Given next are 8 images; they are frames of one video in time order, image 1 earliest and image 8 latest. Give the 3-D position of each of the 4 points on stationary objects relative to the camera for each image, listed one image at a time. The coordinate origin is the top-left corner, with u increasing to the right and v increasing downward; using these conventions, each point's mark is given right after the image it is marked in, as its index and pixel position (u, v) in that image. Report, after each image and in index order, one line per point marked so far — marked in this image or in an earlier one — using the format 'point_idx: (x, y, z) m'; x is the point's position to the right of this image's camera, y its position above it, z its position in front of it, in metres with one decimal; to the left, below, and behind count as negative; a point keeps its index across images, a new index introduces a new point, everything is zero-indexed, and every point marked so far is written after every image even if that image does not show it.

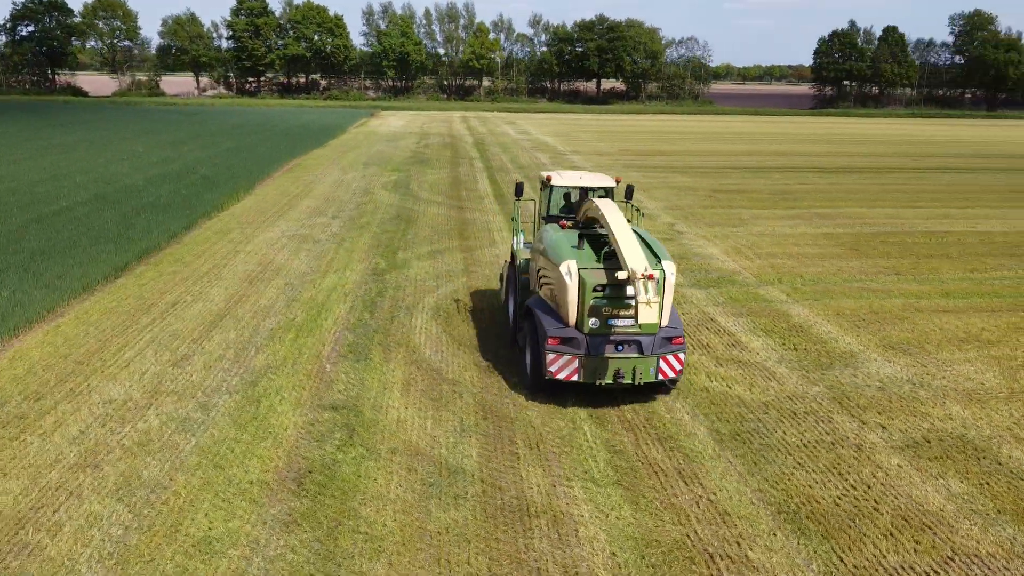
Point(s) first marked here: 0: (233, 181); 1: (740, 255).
0: (-6.1, +2.3, +17.9) m
1: (+3.5, +0.5, +12.5) m
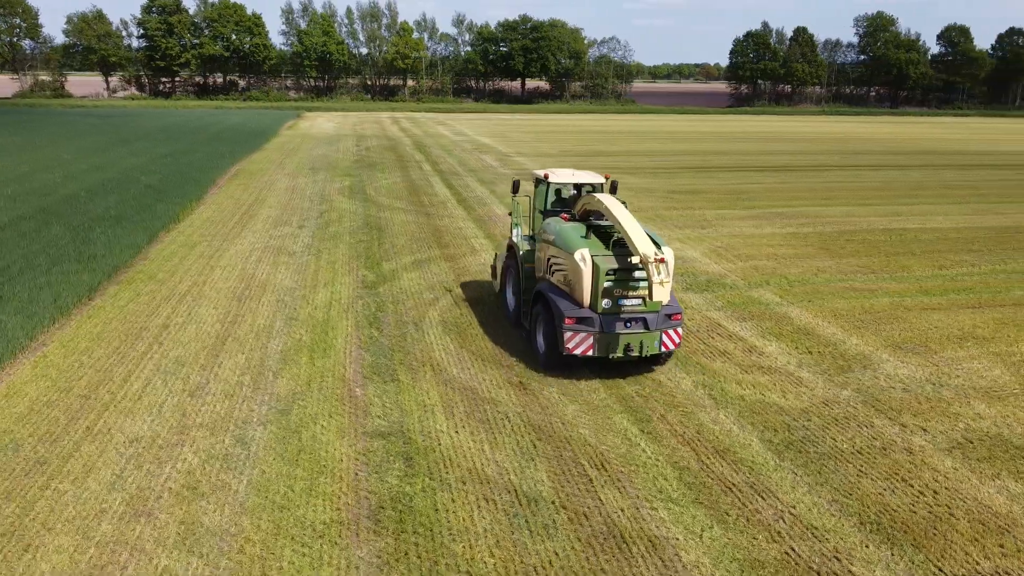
0: (-6.9, +2.1, +17.1) m
1: (+3.2, +0.5, +12.7) m
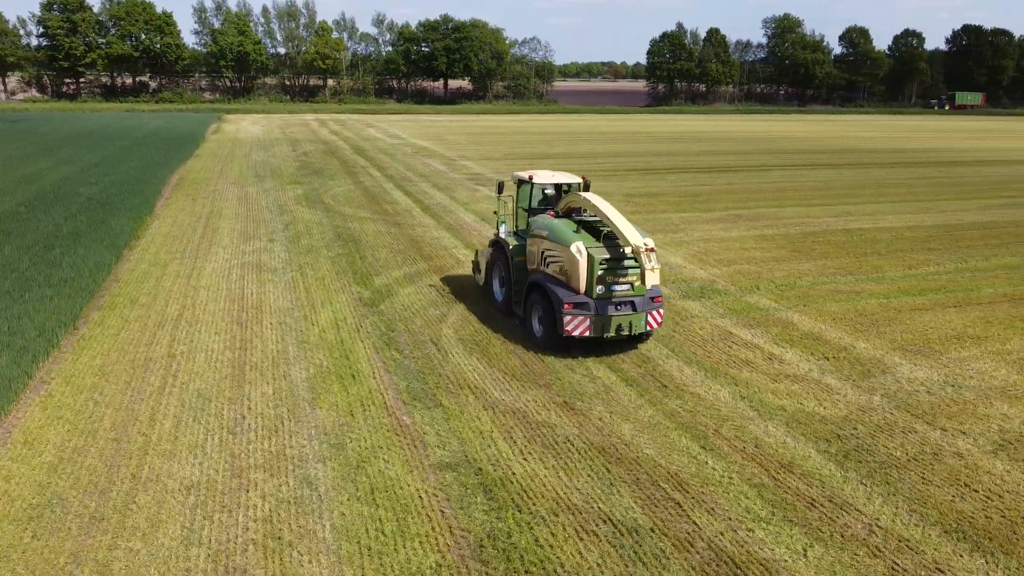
0: (-7.6, +1.7, +16.2) m
1: (+3.0, +0.4, +12.9) m
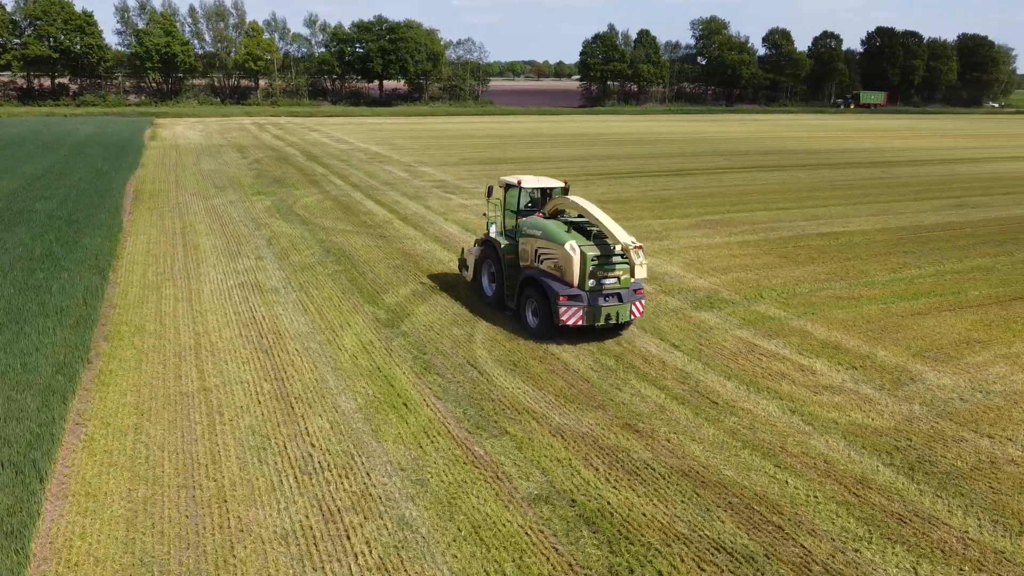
0: (-7.9, +1.3, +15.4) m
1: (+3.0, +0.3, +13.1) m
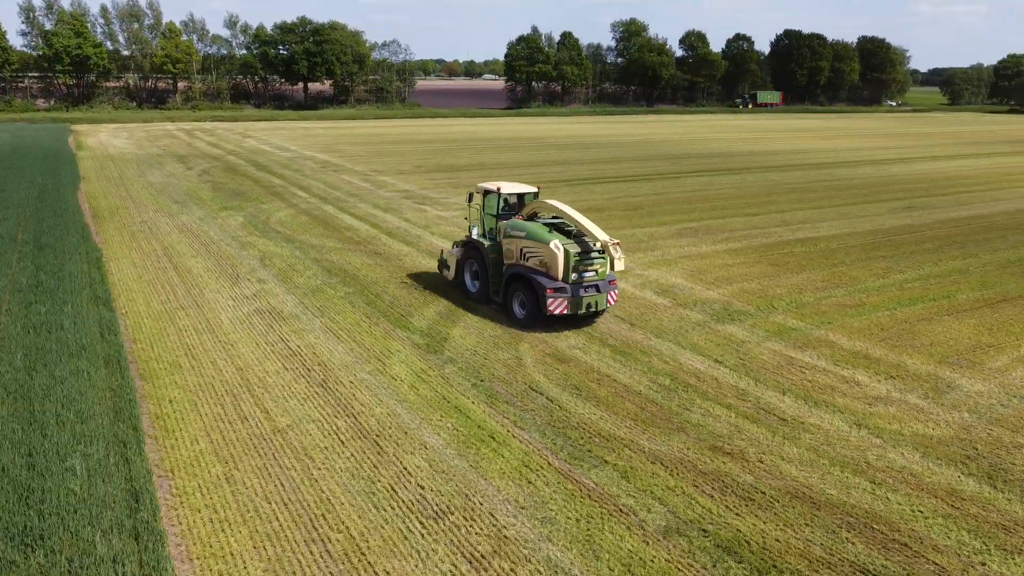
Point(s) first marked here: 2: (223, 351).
0: (-8.0, +0.8, +14.6) m
1: (+3.1, +0.1, +13.4) m
2: (-3.4, -0.7, +9.7) m
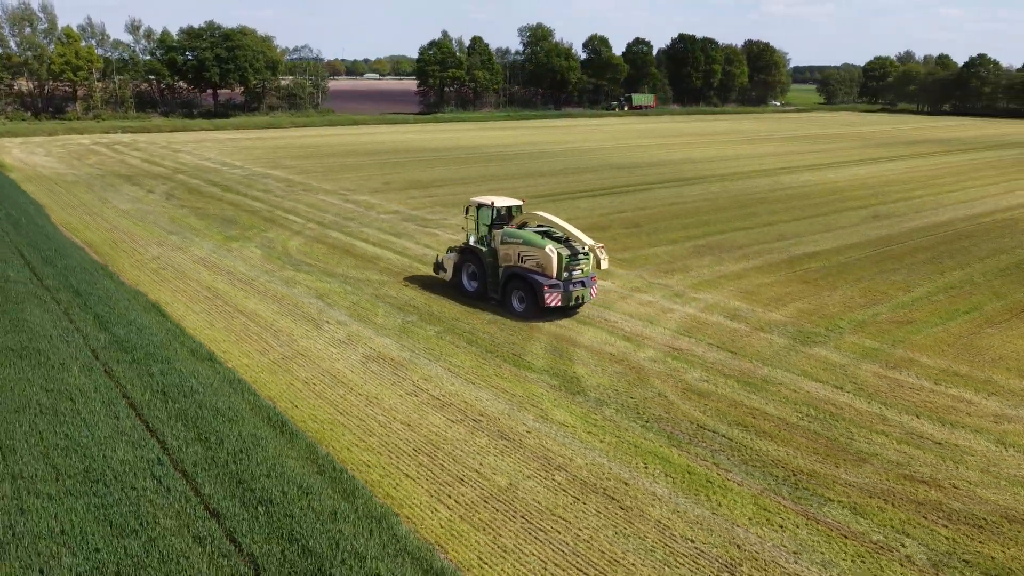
0: (-6.9, 0.0, +13.8) m
1: (+4.3, -0.2, +14.2) m
2: (-1.7, -1.4, +9.6) m
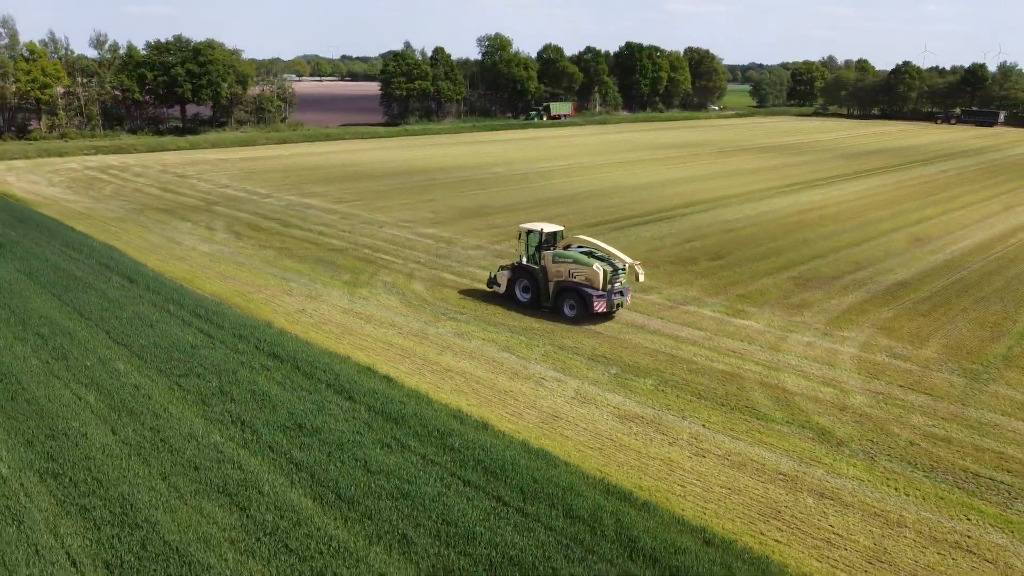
0: (-3.7, -1.1, +13.9) m
1: (+7.4, -1.0, +15.6) m
2: (+2.0, -2.3, +10.3) m
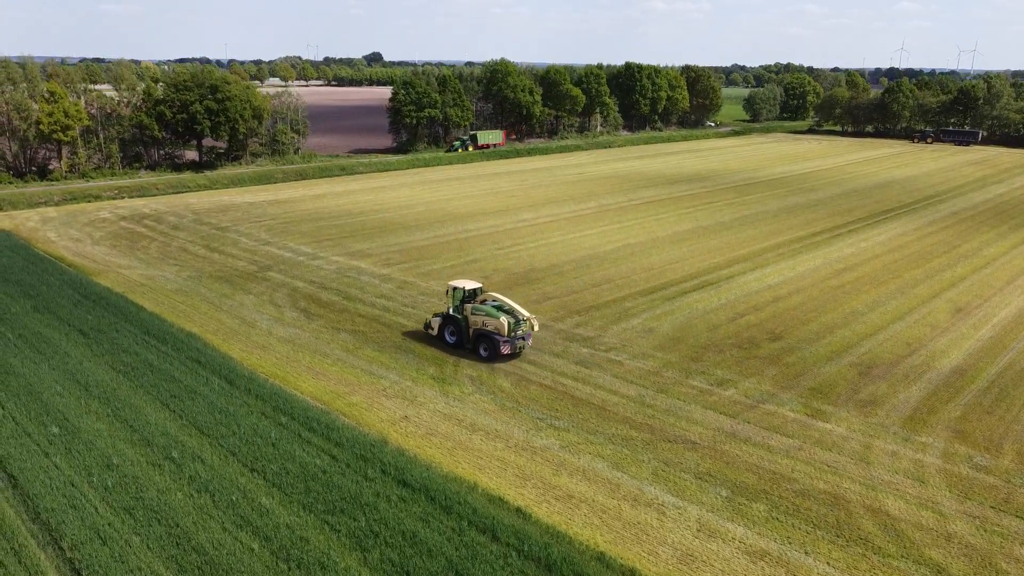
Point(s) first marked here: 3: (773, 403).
0: (-1.6, -3.4, +14.7) m
1: (+9.4, -3.2, +16.6) m
2: (+4.2, -4.6, +11.2) m
3: (+5.9, -2.6, +18.4) m
